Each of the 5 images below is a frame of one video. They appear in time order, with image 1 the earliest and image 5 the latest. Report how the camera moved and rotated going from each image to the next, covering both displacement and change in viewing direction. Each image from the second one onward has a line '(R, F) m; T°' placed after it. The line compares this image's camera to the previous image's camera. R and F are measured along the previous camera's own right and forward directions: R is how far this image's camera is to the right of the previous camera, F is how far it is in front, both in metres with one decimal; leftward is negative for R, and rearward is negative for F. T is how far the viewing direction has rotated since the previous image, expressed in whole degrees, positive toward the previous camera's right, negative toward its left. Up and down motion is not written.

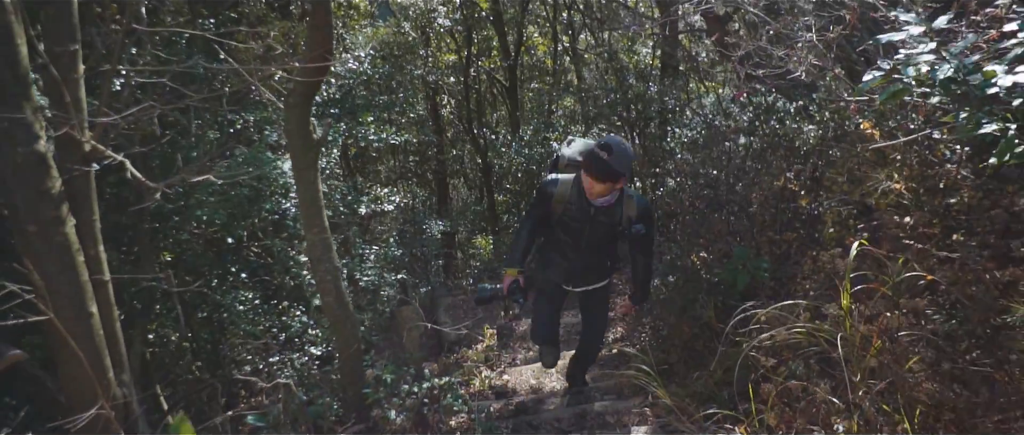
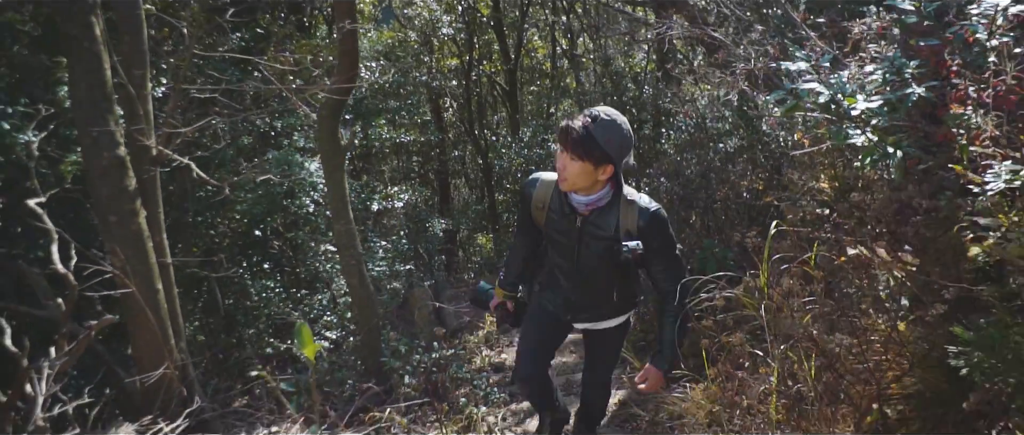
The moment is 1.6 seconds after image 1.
(0.0, -0.9) m; 0°
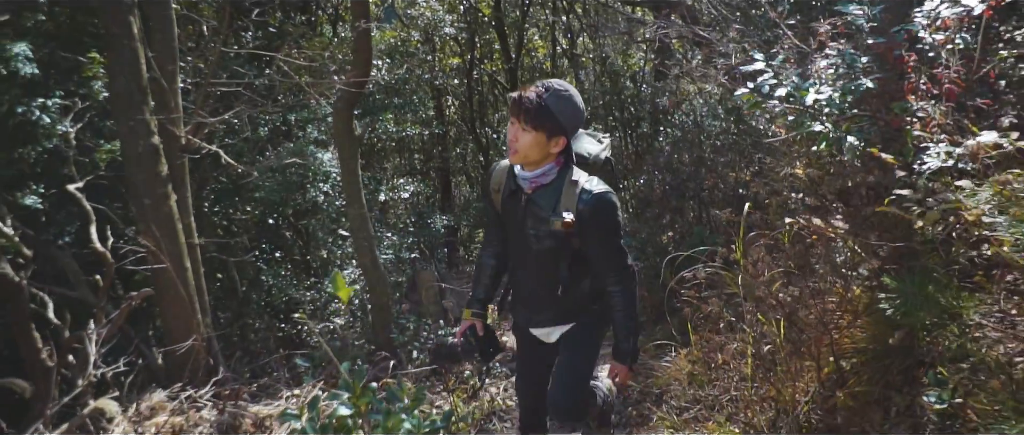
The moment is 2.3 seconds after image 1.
(0.0, -0.5) m; 0°
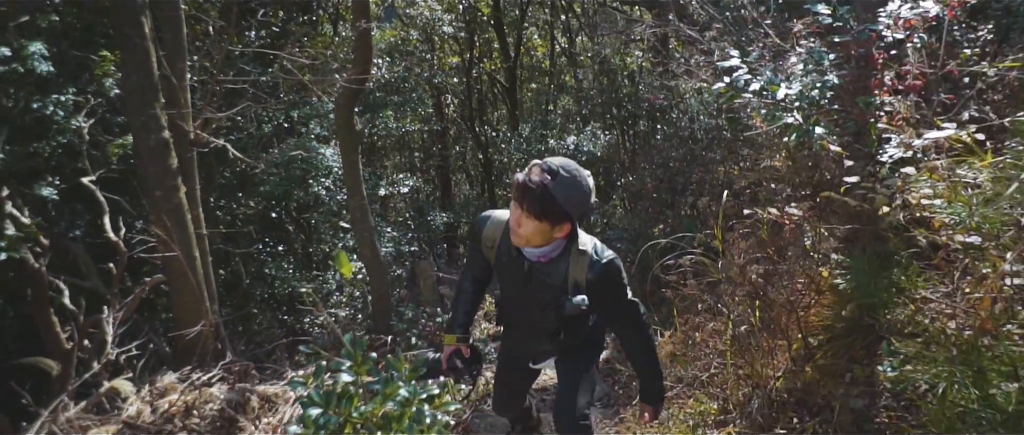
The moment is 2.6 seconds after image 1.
(0.0, -0.3) m; 0°
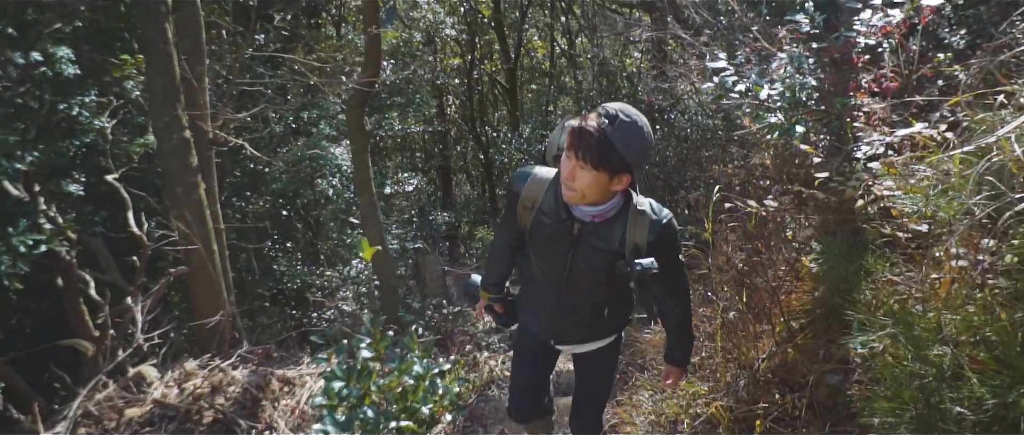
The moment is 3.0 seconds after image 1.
(0.0, -0.3) m; 0°
